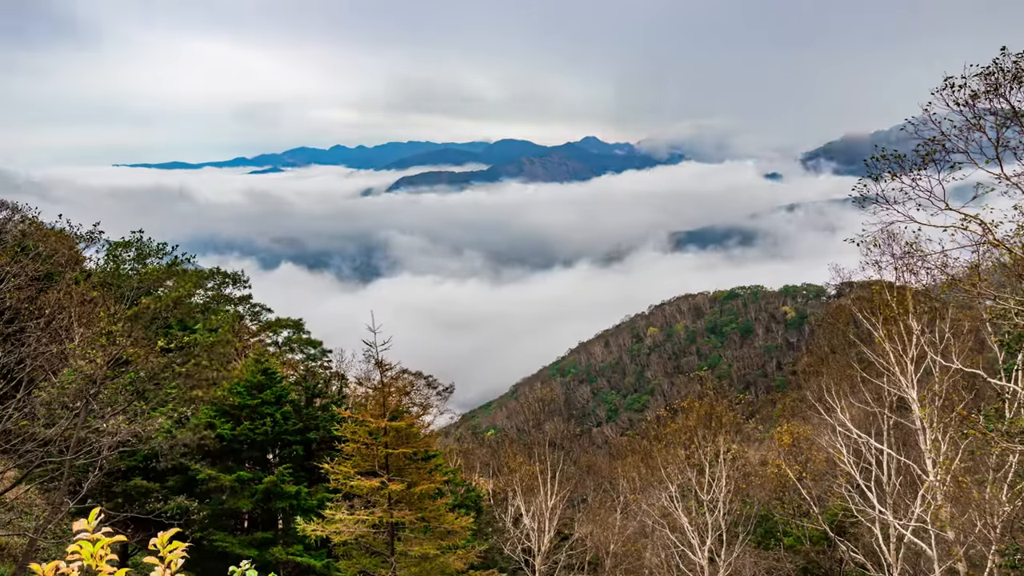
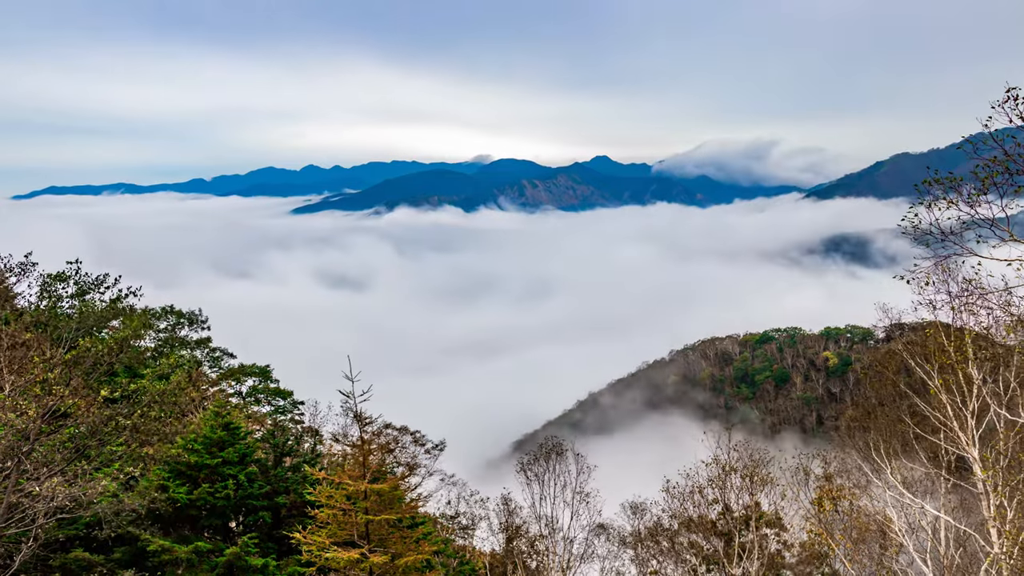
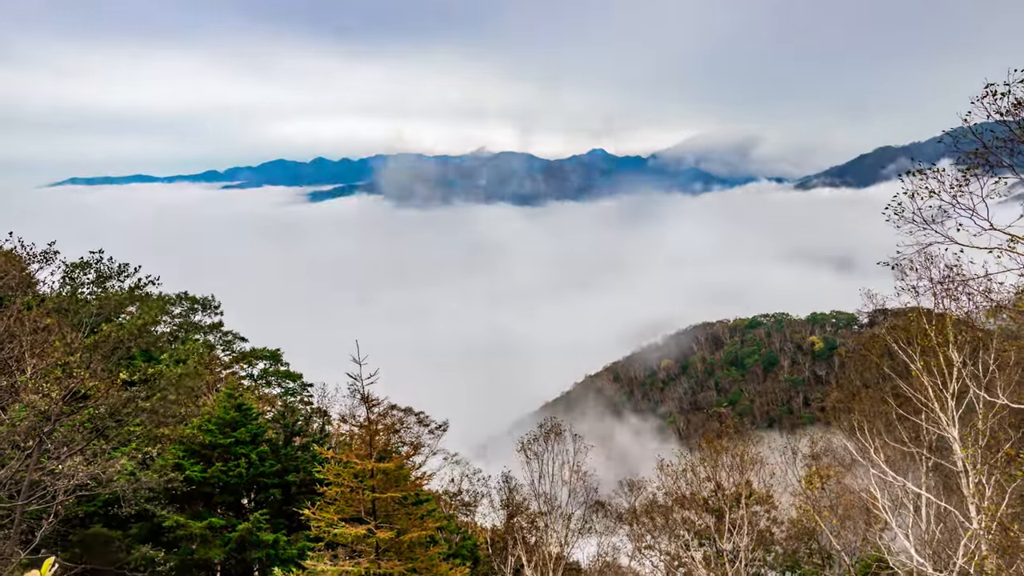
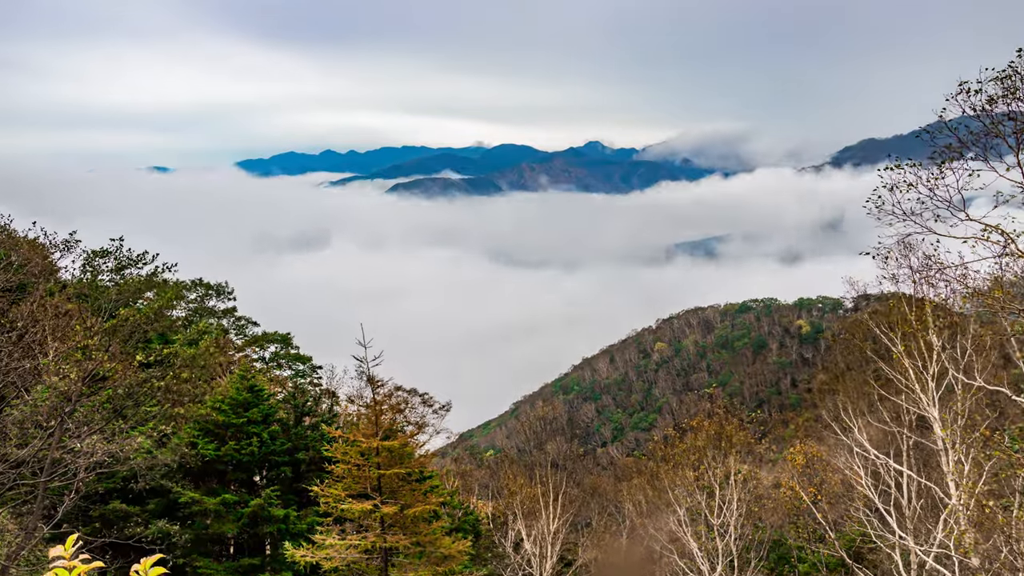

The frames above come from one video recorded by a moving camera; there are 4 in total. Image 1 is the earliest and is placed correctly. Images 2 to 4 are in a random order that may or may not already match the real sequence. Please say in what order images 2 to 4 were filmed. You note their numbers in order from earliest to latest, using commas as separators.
4, 3, 2
